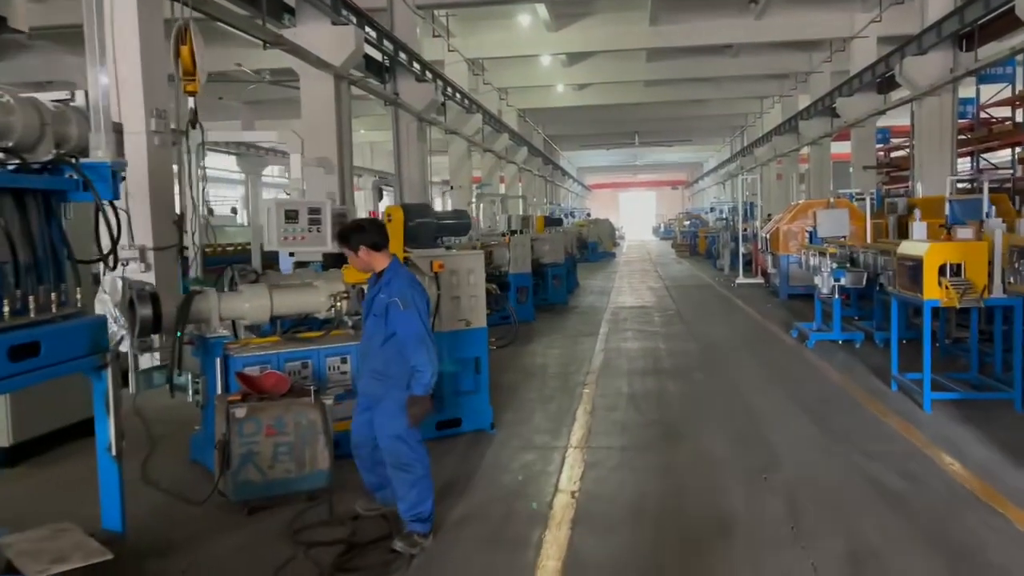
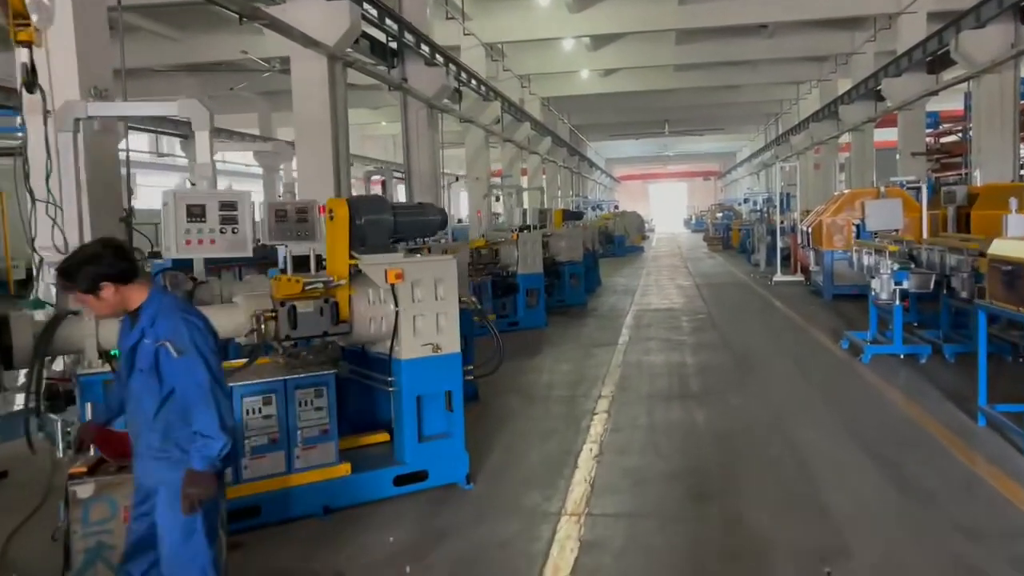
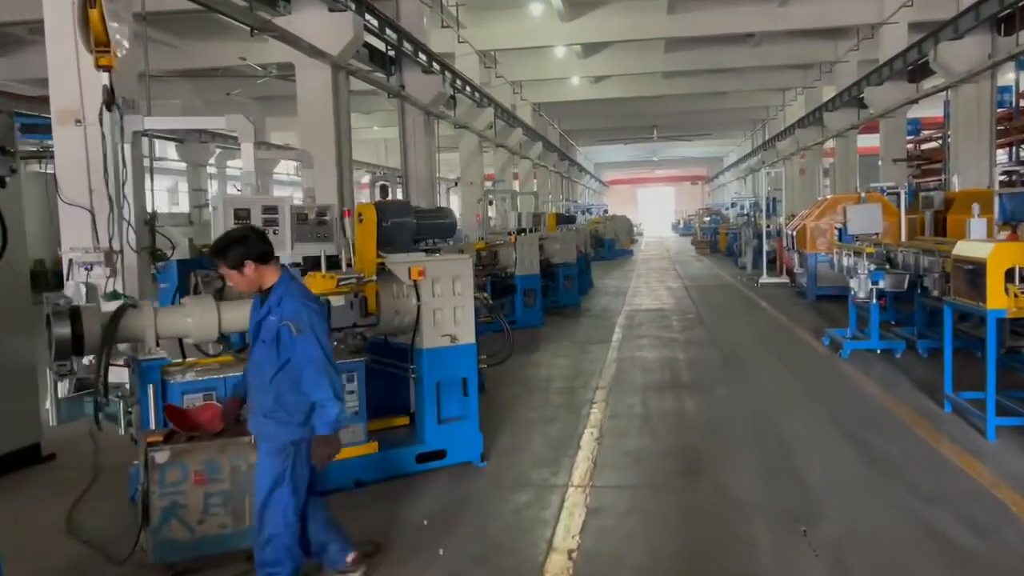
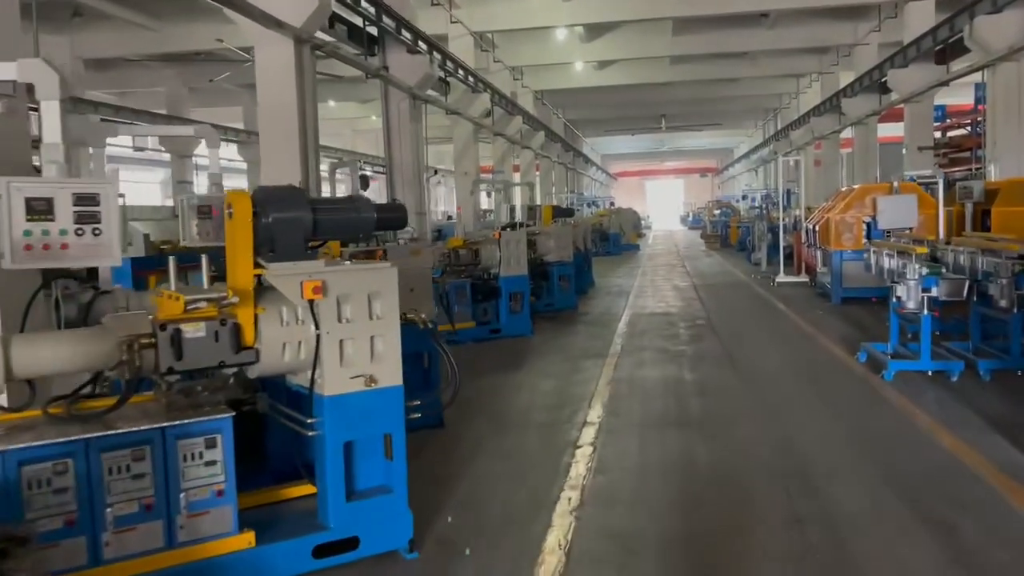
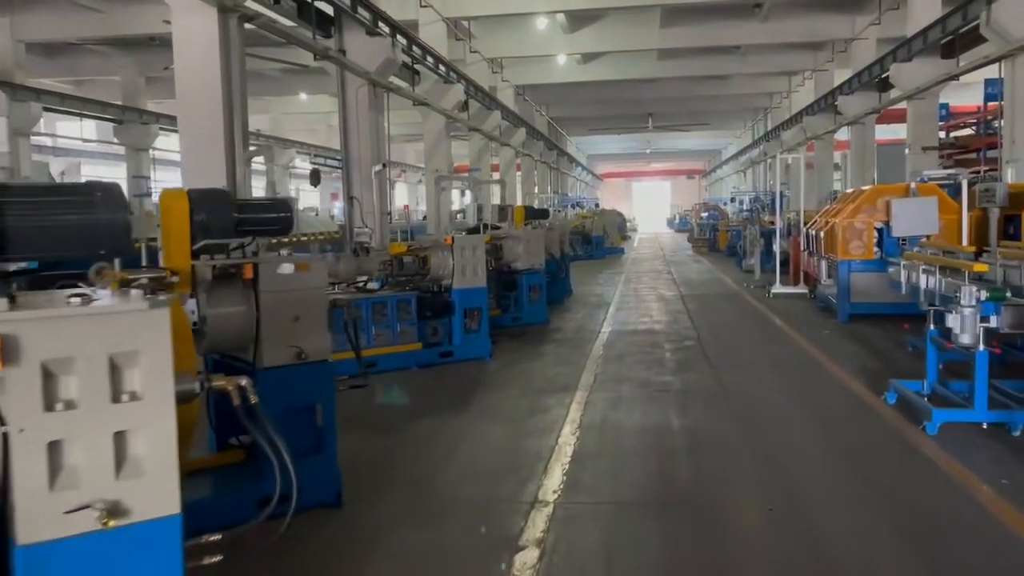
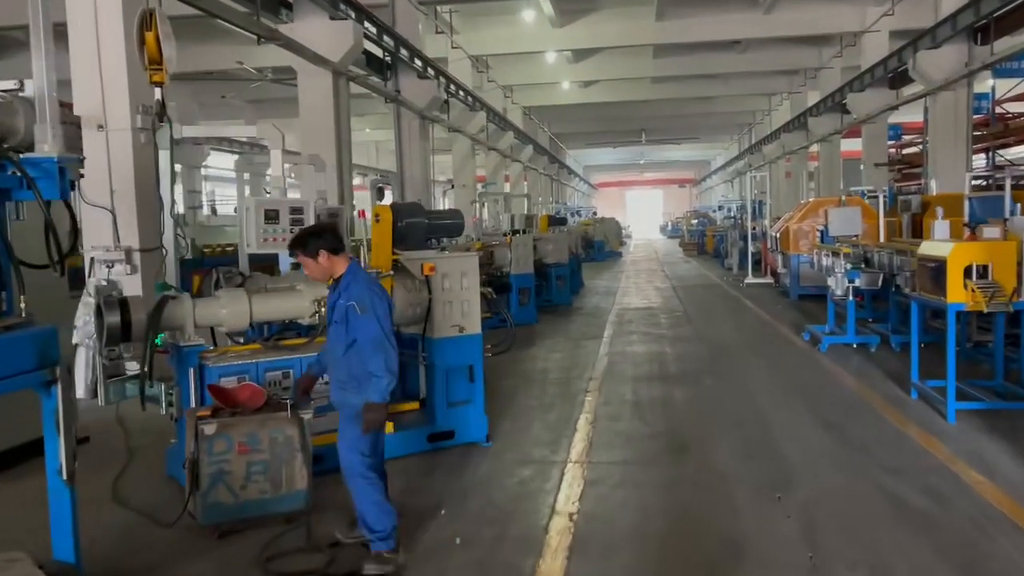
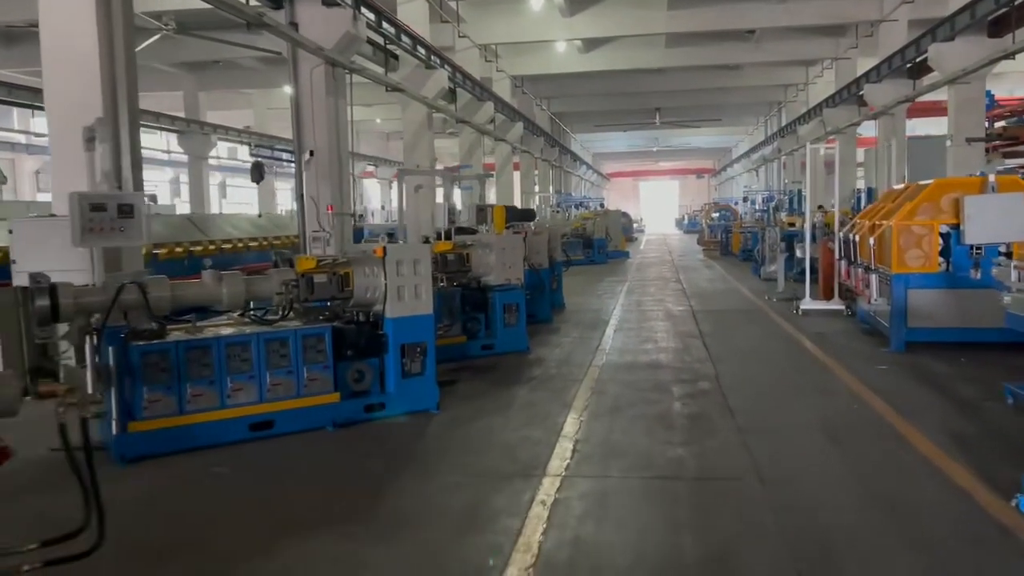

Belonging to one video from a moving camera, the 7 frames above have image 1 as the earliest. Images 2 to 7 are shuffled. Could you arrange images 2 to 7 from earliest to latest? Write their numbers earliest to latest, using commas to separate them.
6, 3, 2, 4, 5, 7
